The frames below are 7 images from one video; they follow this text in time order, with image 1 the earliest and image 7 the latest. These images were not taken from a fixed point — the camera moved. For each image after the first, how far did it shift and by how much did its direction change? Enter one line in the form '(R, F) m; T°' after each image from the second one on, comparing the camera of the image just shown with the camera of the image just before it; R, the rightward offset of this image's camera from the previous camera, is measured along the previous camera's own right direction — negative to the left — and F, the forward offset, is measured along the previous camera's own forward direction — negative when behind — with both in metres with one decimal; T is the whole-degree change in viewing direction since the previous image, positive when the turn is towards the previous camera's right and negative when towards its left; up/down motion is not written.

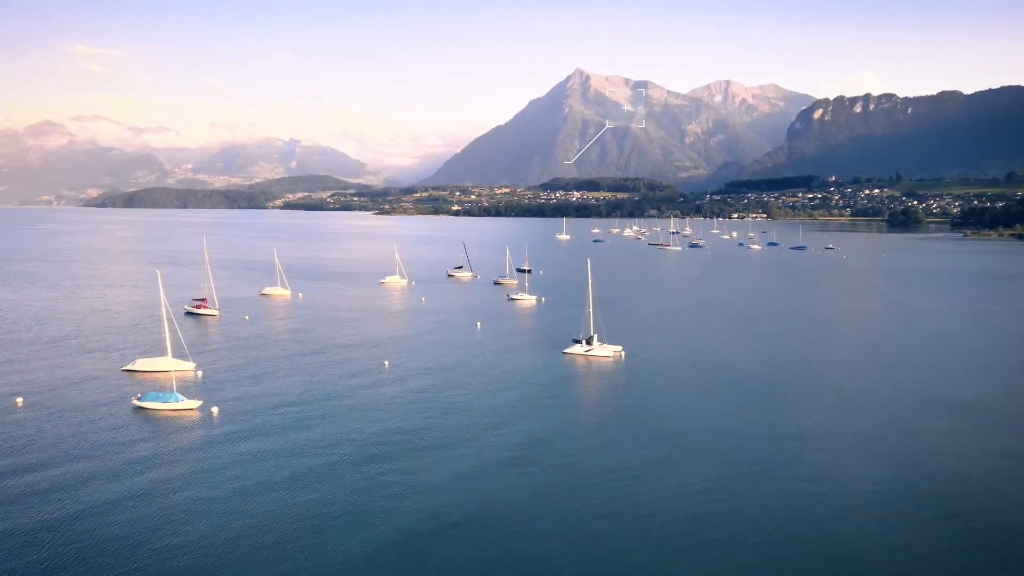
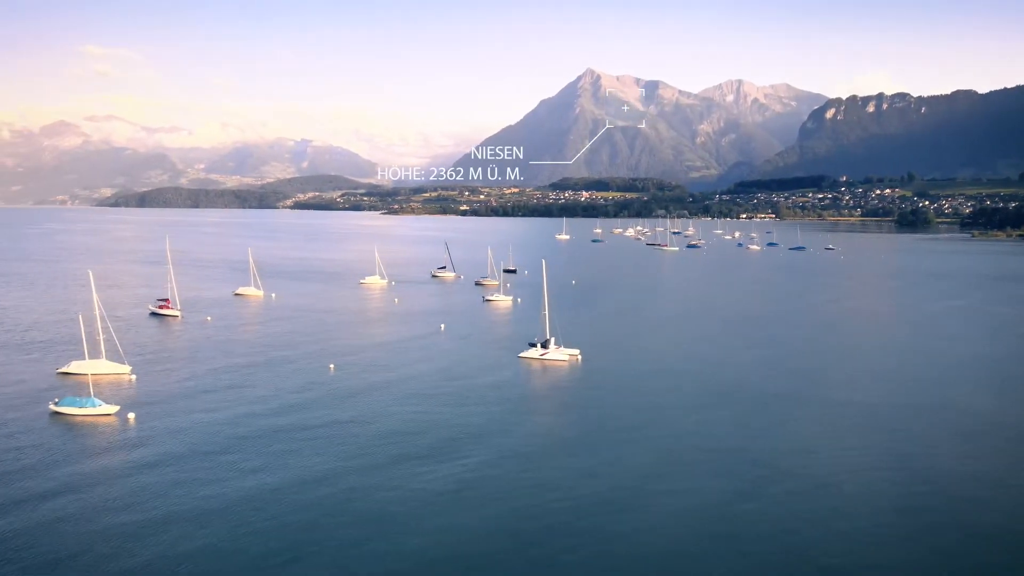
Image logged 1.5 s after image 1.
(+1.1, +0.5) m; -1°
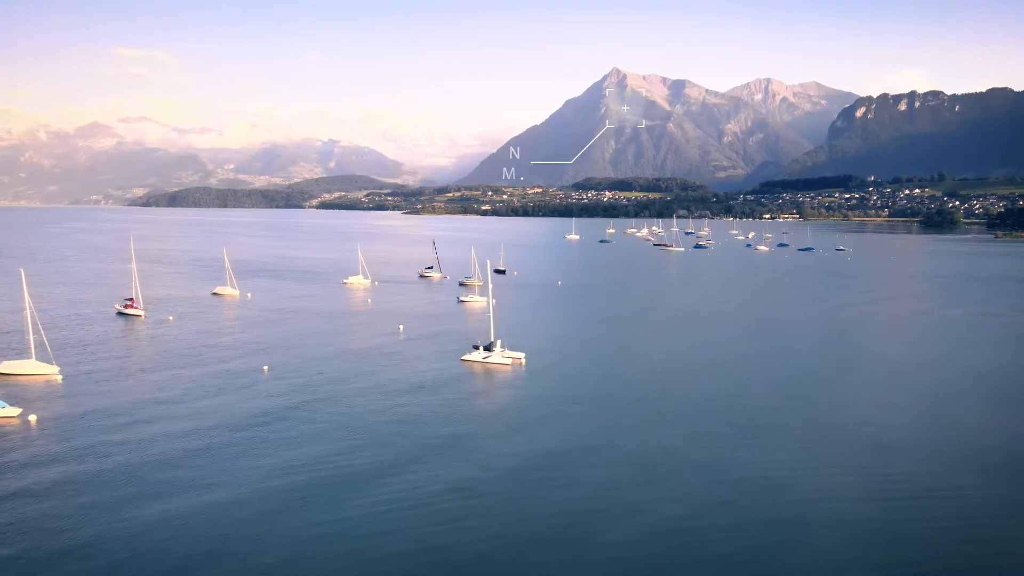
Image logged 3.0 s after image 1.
(+1.6, +0.4) m; -2°
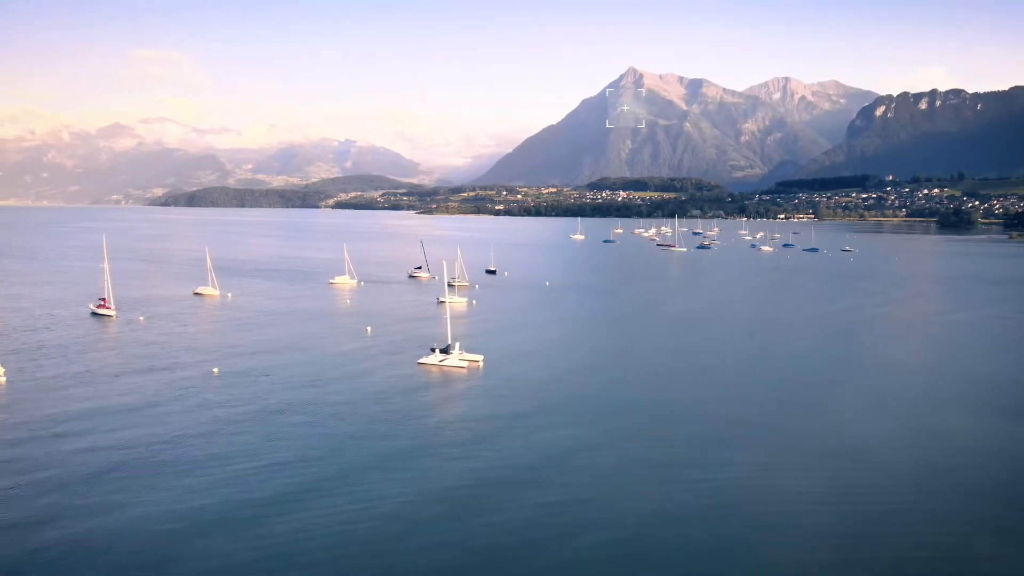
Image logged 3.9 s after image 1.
(+1.1, +0.4) m; -1°
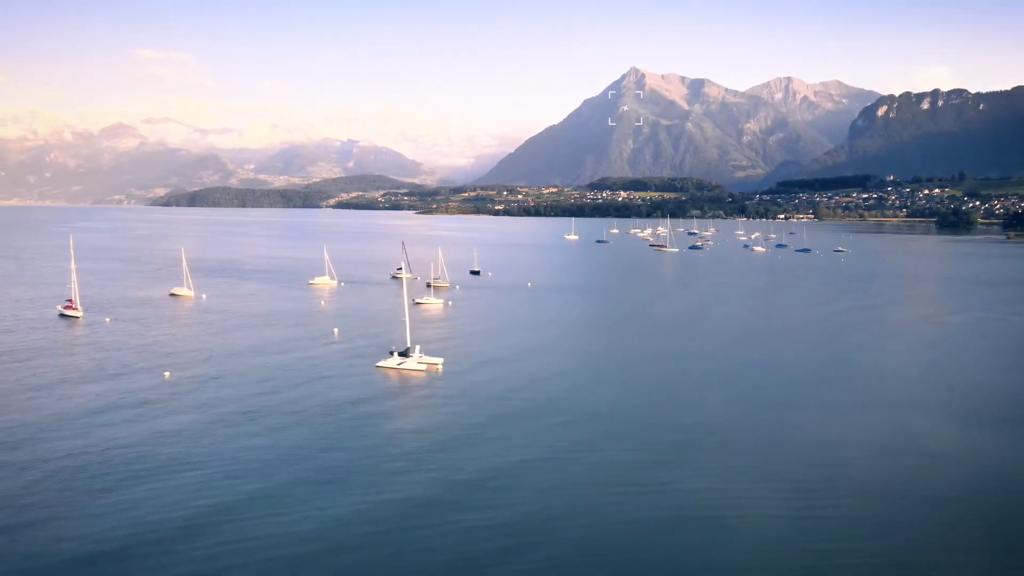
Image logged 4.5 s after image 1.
(+0.8, +0.3) m; 0°
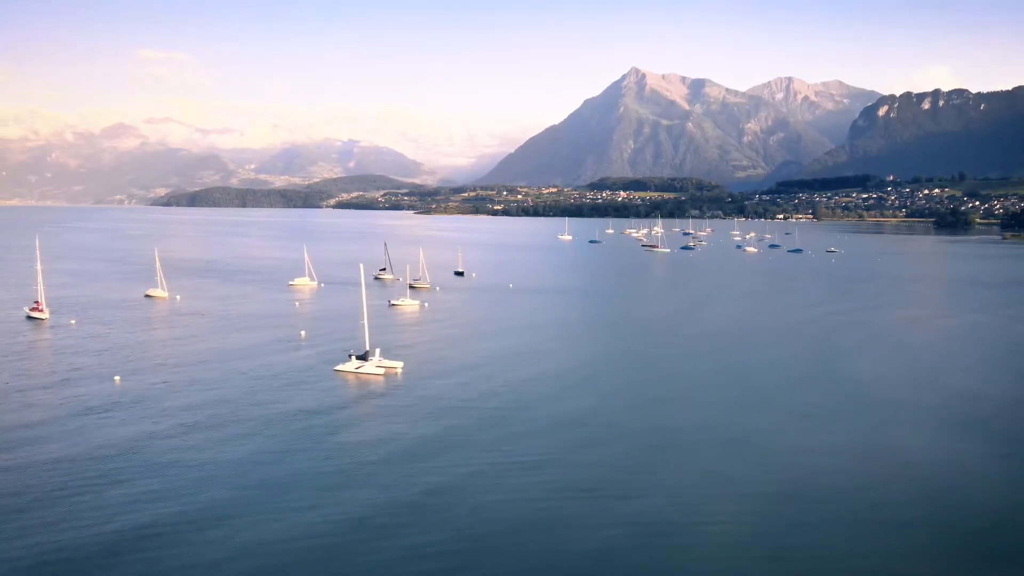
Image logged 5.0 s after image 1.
(+0.7, +0.3) m; 0°
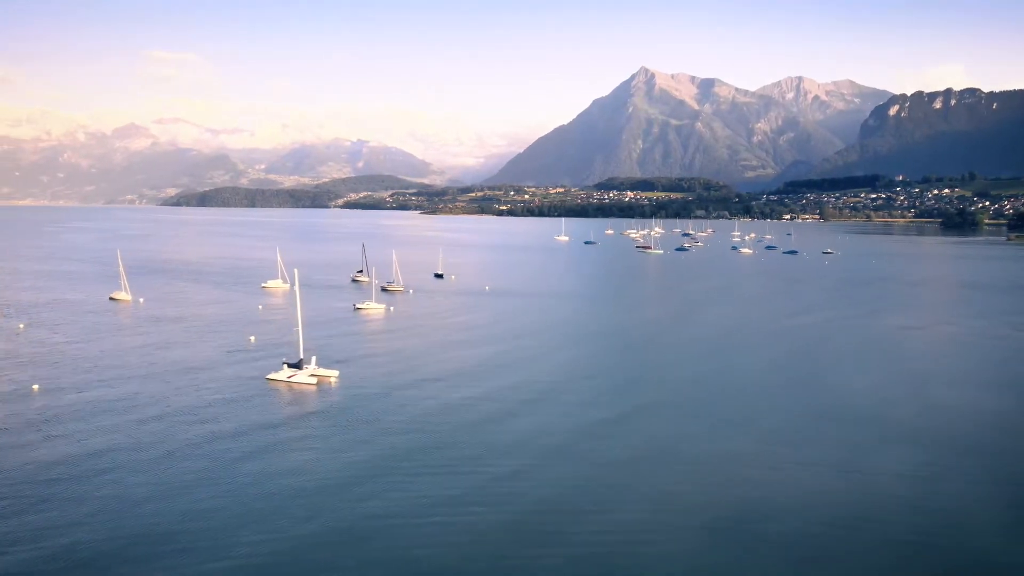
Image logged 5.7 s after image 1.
(+1.2, +0.6) m; -1°
